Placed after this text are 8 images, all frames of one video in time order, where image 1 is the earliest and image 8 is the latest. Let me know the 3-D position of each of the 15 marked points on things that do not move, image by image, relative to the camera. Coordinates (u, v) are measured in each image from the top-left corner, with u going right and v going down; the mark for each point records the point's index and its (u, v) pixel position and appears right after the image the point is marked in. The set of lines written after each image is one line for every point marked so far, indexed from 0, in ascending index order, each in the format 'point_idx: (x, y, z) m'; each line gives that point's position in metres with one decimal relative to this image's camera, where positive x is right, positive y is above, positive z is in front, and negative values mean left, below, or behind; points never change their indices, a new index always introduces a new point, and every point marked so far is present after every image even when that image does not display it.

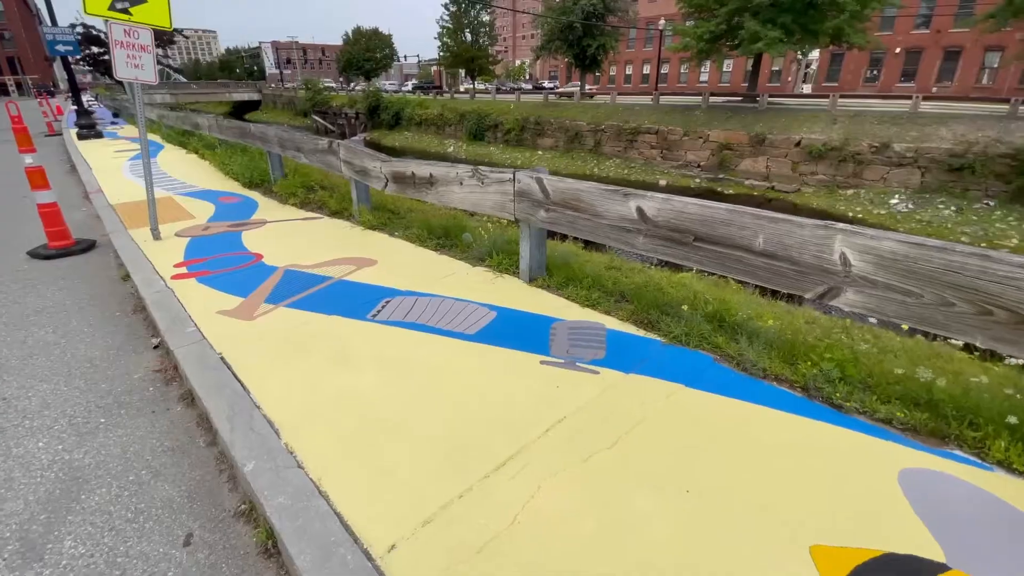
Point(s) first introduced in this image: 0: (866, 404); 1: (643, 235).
0: (+1.7, -0.6, +2.2) m
1: (+0.8, +0.3, +2.7) m
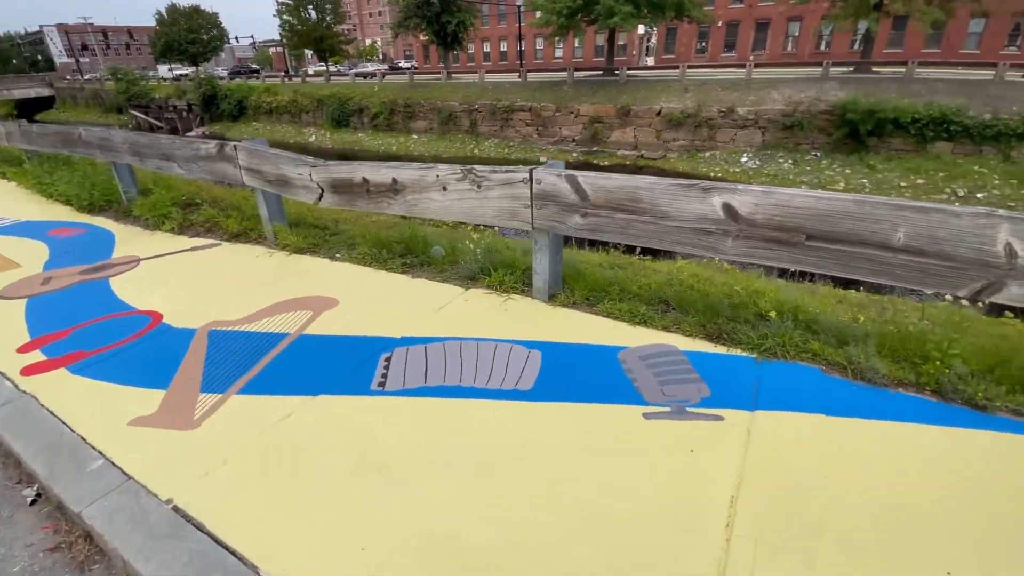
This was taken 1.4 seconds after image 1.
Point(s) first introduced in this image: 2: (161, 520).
0: (+2.2, -0.5, +2.0) m
1: (+1.1, +0.2, +2.2) m
2: (-1.2, -1.0, +1.7) m
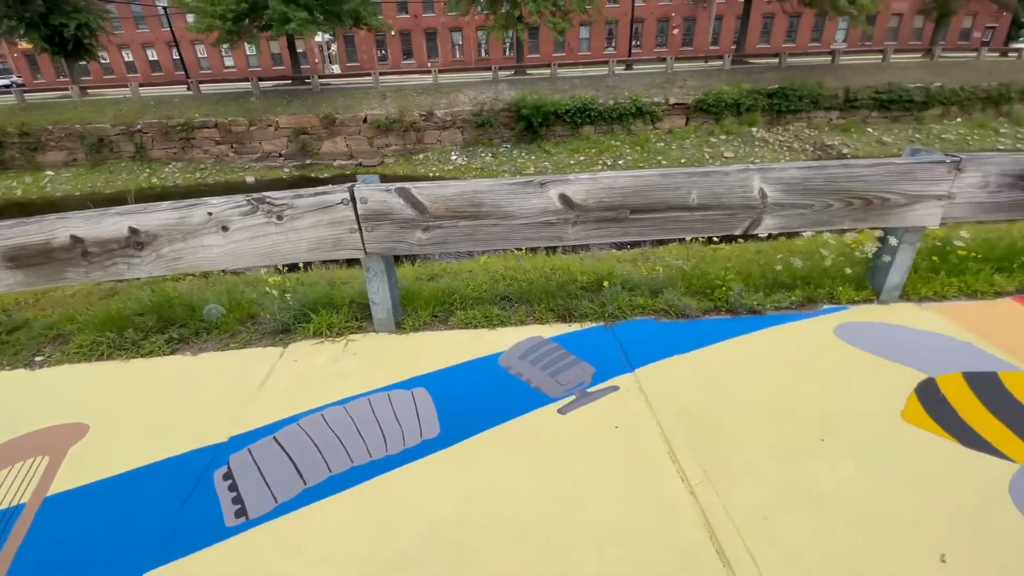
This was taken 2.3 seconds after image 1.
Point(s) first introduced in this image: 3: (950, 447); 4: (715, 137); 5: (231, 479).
0: (+1.5, -0.1, +2.8) m
1: (+0.3, +0.3, +2.4) m
2: (-1.0, -1.3, +0.9) m
3: (+1.8, -0.6, +1.9) m
4: (+8.3, +6.2, +19.8) m
5: (-1.0, -0.8, +1.9) m
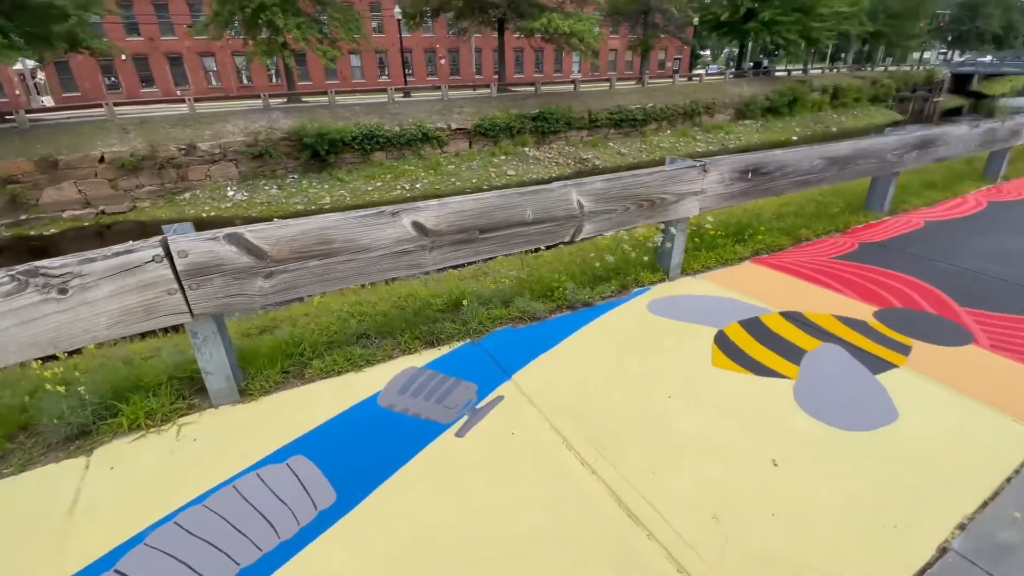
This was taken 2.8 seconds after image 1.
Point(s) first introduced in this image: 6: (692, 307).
0: (+0.6, 0.0, +3.2) m
1: (-0.4, +0.2, +2.4) m
2: (-0.8, -1.5, +0.5) m
3: (+1.2, -0.4, +2.5) m
4: (-0.7, +5.9, +21.6) m
5: (-1.3, -1.1, +1.5) m
6: (+1.2, -0.1, +3.1) m
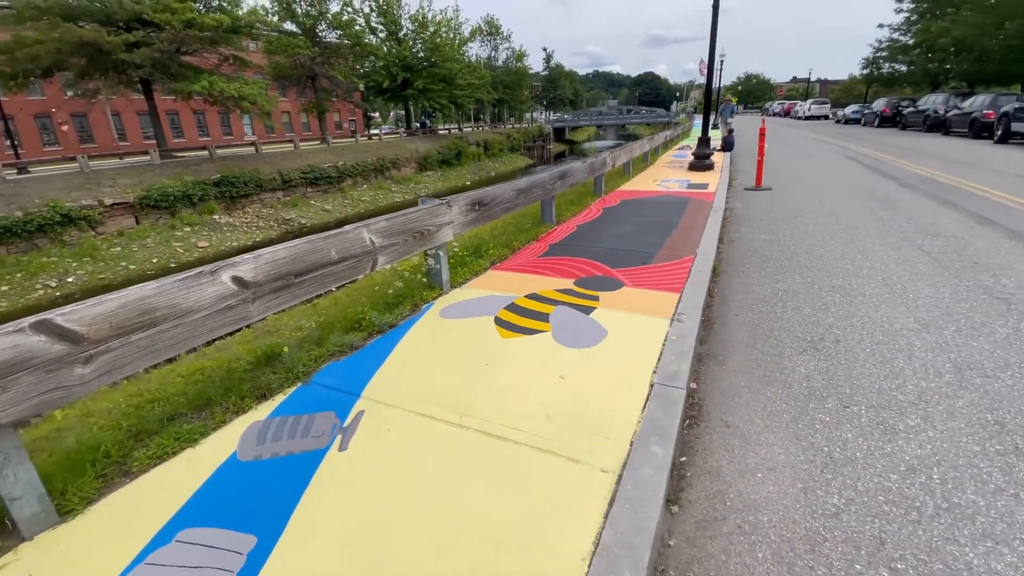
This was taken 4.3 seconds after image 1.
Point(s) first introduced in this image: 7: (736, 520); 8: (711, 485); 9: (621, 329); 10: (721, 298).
0: (-0.9, -0.2, +3.8) m
1: (-1.4, -0.1, +2.6) m
2: (-0.2, -1.5, +0.7) m
3: (+0.1, -0.4, +3.5) m
4: (-13.0, +2.2, +18.7) m
5: (-1.3, -1.3, +1.3) m
6: (-0.4, -0.2, +4.0) m
7: (+1.0, -1.0, +2.1) m
8: (+1.0, -0.9, +2.3) m
9: (+0.8, -0.3, +3.6) m
10: (+2.0, -0.1, +4.6) m
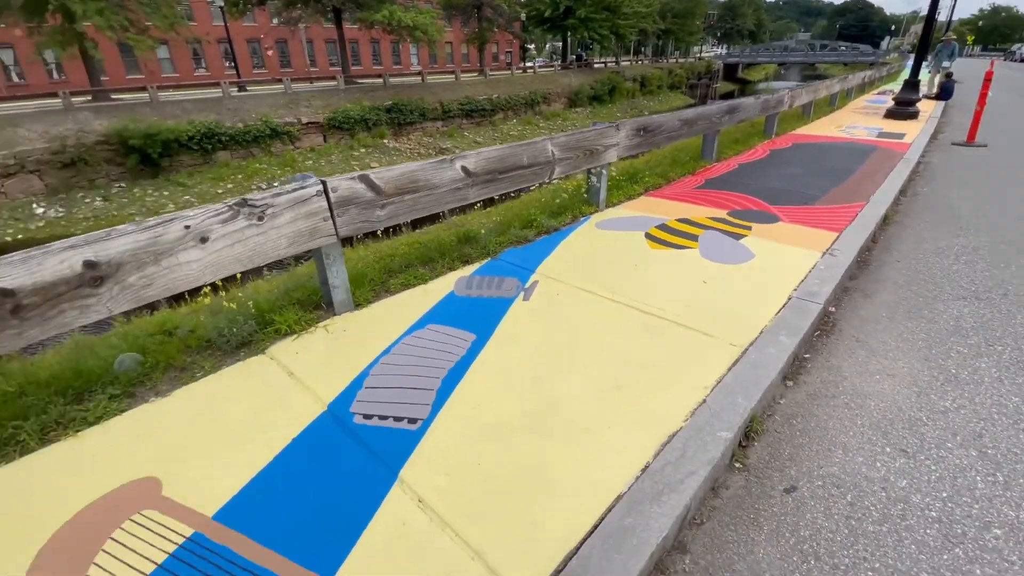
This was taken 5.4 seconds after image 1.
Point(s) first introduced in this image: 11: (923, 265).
0: (+0.5, +0.7, +4.5) m
1: (-0.3, +0.7, +3.4) m
2: (+0.2, -1.0, +1.6) m
3: (+1.3, +0.3, +4.0) m
4: (-6.9, +6.2, +21.6) m
5: (-0.7, -0.6, +2.3) m
6: (+1.1, +0.6, +4.6) m
7: (+1.8, -0.6, +2.5) m
8: (+1.8, -0.5, +2.7) m
9: (+2.1, +0.3, +3.9) m
10: (+3.5, +0.4, +4.5) m
11: (+3.5, +0.2, +4.1) m
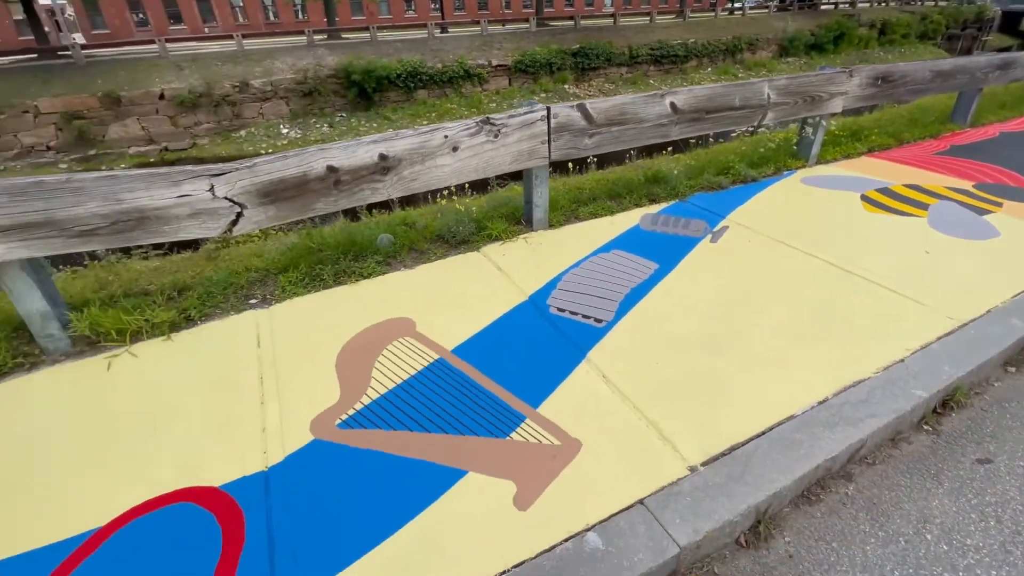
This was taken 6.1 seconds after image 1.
0: (+2.3, +1.1, +4.3) m
1: (+1.2, +1.2, +3.5) m
2: (+0.8, -0.7, +1.8) m
3: (+2.9, +0.6, +3.6) m
4: (+1.5, +9.0, +22.0) m
5: (+0.3, -0.1, +2.8) m
6: (+2.8, +1.0, +4.2) m
7: (+2.7, -0.5, +2.2) m
8: (+2.8, -0.4, +2.4) m
9: (+3.5, +0.4, +3.3) m
10: (+5.1, +0.3, +3.5) m
11: (+4.9, +0.1, +3.1) m
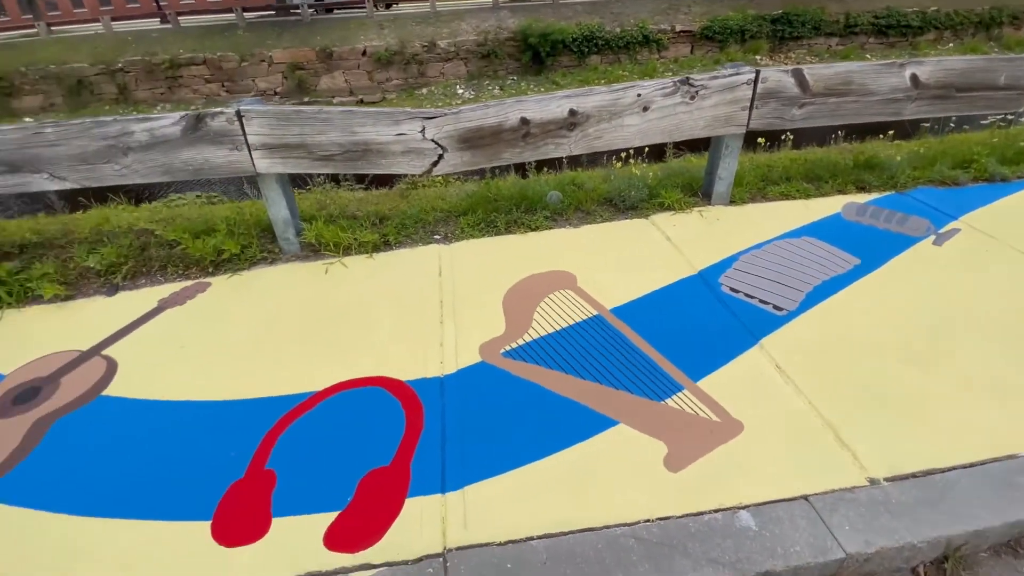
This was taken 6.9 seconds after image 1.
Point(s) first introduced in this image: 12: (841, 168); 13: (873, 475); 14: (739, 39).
0: (+3.7, +0.9, +3.5) m
1: (+2.5, +1.2, +3.0) m
2: (+1.4, -0.7, +1.6) m
3: (+4.0, +0.3, +2.7) m
4: (+9.2, +9.4, +20.0) m
5: (+1.2, 0.0, +2.6) m
6: (+4.2, +0.7, +3.2) m
7: (+3.2, -0.8, +1.5) m
8: (+3.4, -0.7, +1.6) m
9: (+4.5, 0.0, +2.3) m
10: (+6.0, -0.4, +2.0) m
11: (+5.7, -0.6, +1.6) m
12: (+2.5, +0.9, +3.7) m
13: (+1.3, -0.7, +1.7) m
14: (+10.1, +10.7, +20.4) m
